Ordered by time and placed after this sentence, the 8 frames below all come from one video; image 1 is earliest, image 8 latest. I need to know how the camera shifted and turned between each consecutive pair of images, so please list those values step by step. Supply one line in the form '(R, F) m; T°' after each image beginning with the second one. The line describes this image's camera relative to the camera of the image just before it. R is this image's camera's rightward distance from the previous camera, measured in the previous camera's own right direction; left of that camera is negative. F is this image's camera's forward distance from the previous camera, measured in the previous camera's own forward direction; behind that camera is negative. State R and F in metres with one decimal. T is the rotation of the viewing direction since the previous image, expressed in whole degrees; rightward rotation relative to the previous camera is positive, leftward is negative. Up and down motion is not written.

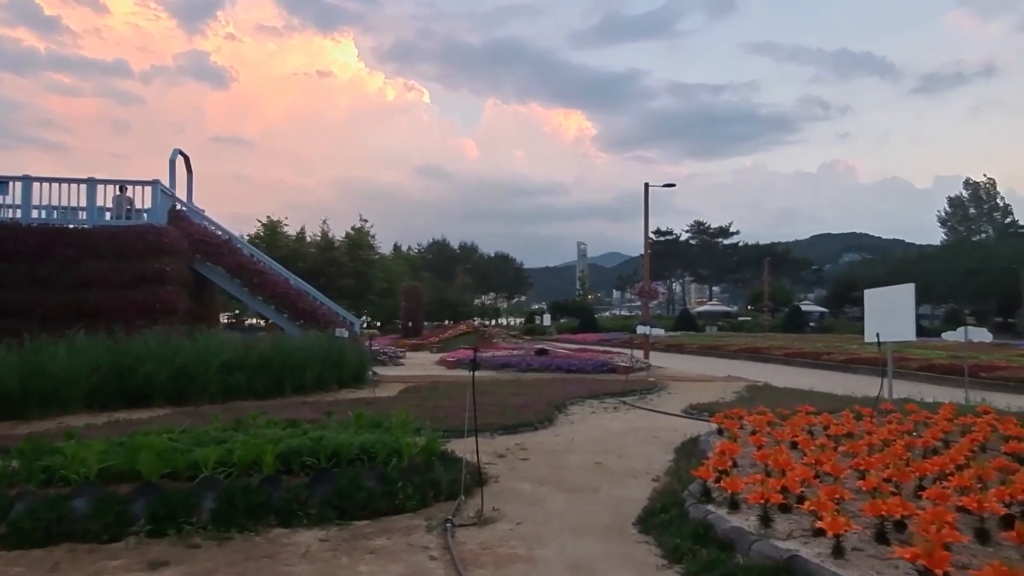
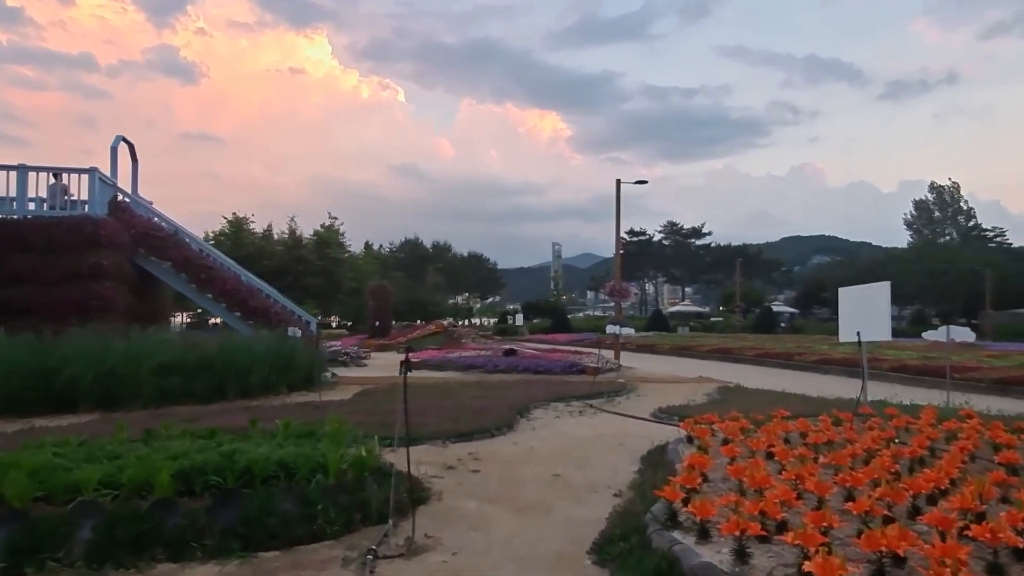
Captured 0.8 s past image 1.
(+0.2, +0.7) m; +2°
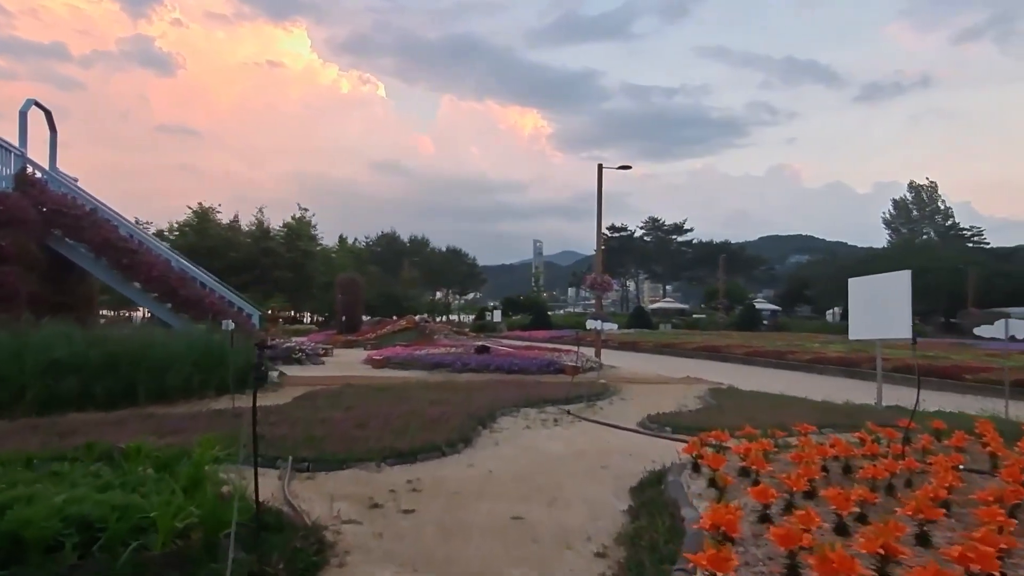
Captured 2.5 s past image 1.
(+0.2, +1.8) m; +2°
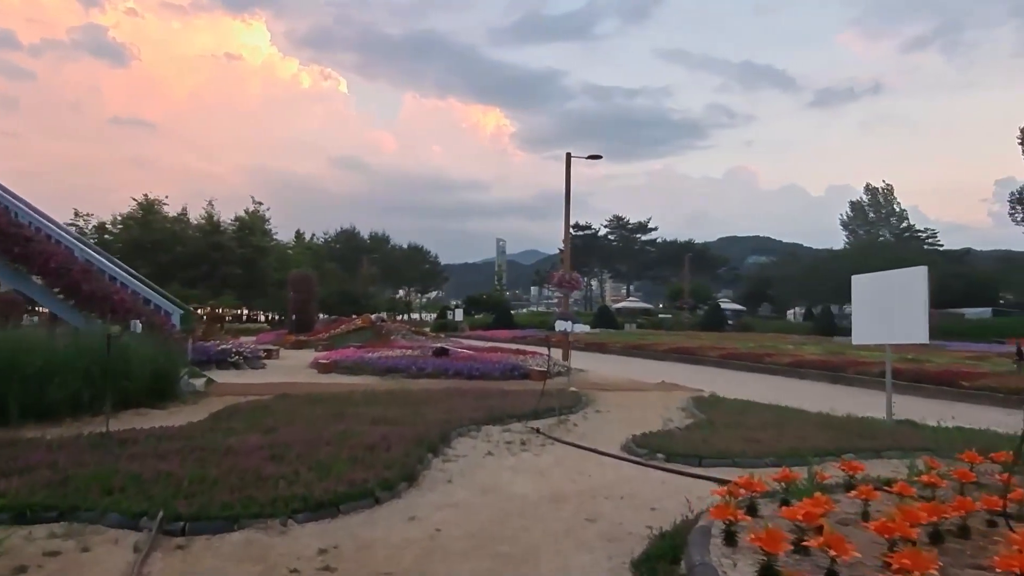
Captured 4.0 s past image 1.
(0.0, +1.7) m; +3°
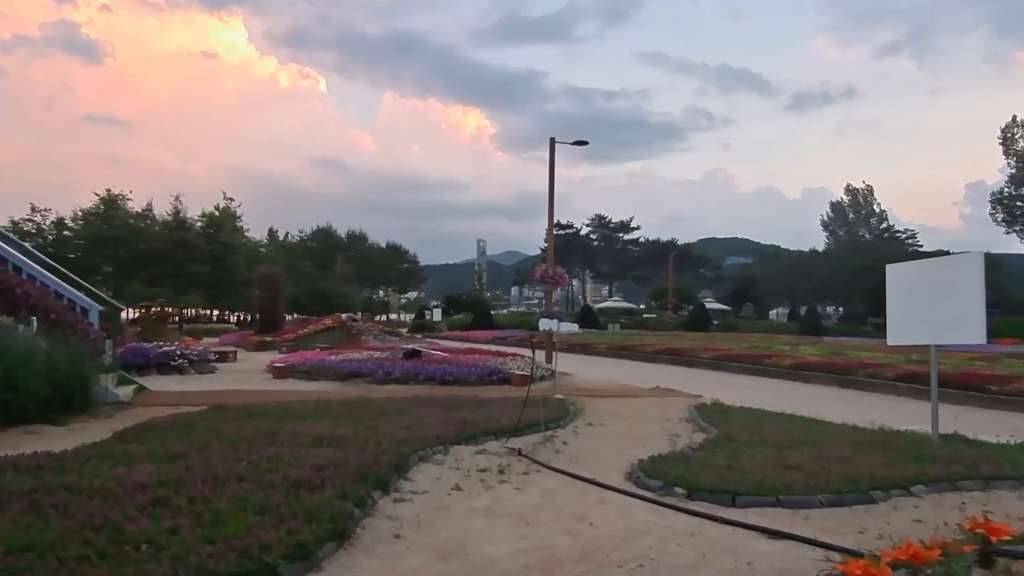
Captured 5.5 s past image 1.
(0.0, +1.7) m; +2°
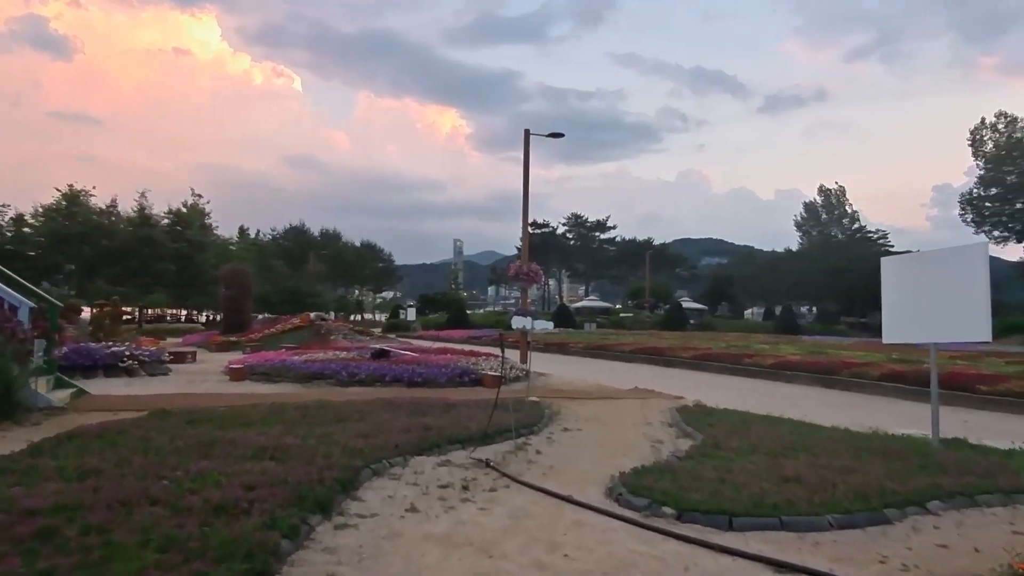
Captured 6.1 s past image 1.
(+0.1, +0.8) m; +2°
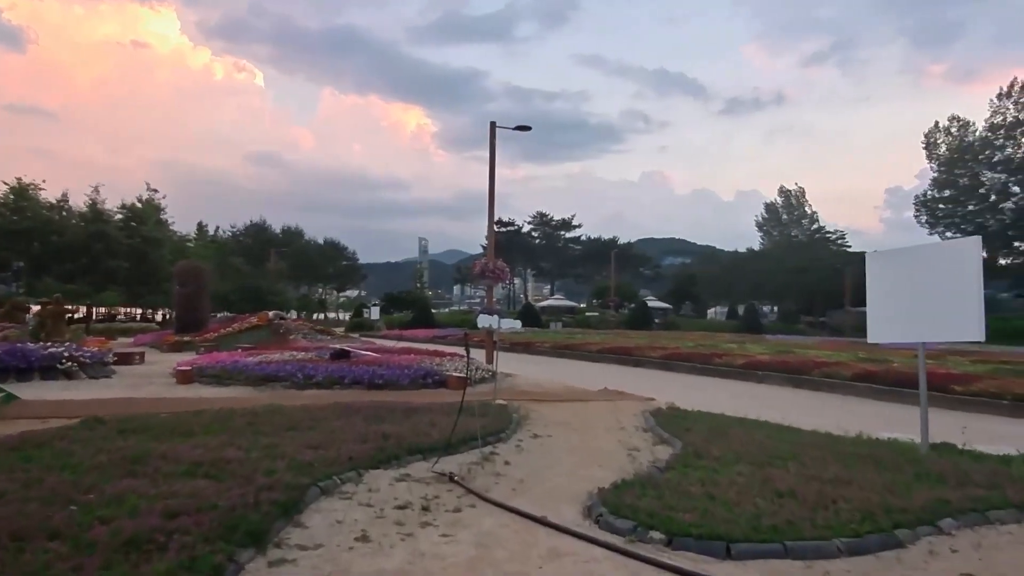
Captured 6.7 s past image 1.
(0.0, +0.6) m; +3°
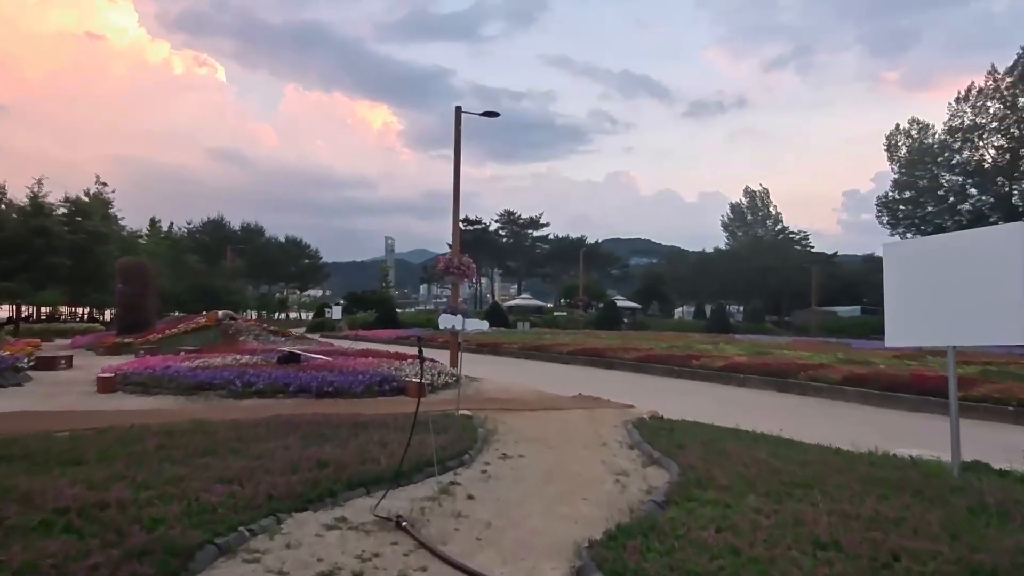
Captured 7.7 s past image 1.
(0.0, +1.3) m; +3°
